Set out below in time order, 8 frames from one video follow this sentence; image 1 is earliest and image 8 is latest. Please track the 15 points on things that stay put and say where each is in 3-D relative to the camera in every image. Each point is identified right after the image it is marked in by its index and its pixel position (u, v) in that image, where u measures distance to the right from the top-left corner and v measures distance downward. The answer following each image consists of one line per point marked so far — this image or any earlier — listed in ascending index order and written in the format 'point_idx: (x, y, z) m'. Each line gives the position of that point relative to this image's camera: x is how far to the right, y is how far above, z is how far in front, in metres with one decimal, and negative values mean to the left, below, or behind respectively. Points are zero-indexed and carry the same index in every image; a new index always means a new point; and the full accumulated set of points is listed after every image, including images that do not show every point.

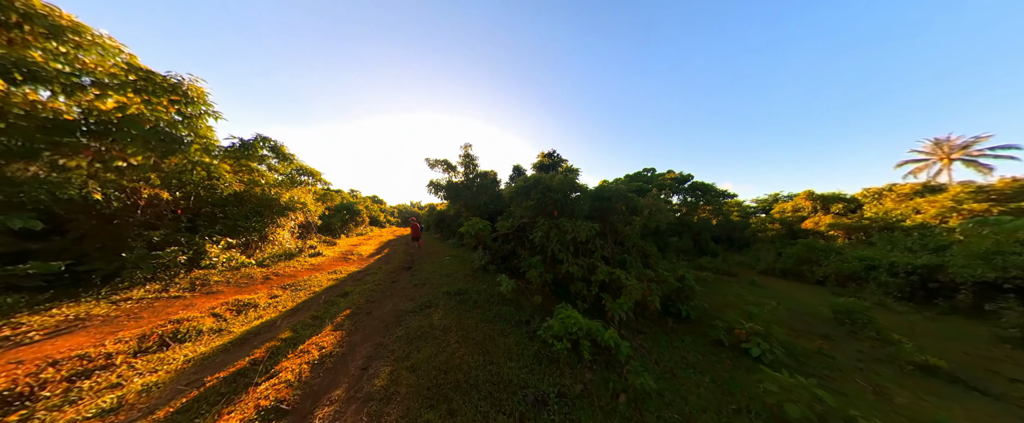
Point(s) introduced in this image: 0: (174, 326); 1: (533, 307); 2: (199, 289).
0: (-7.3, -2.5, +4.3) m
1: (+0.5, -3.0, +7.2) m
2: (-9.5, -2.4, +6.1) m
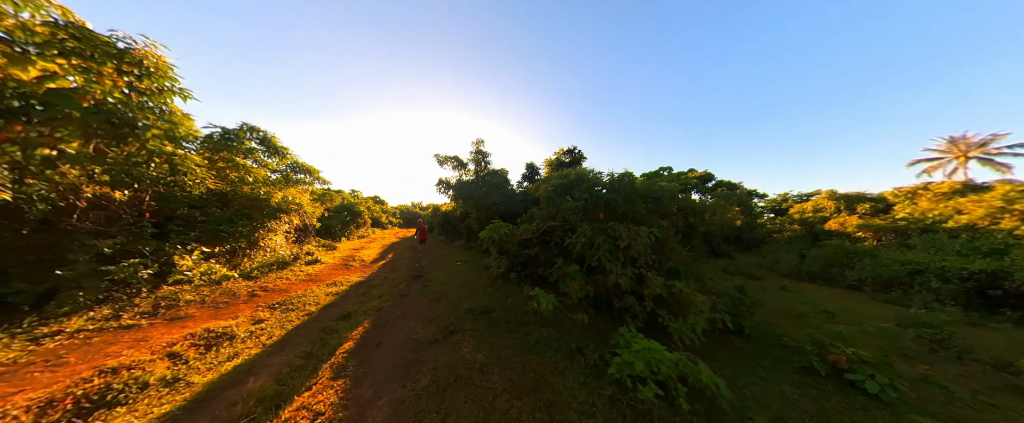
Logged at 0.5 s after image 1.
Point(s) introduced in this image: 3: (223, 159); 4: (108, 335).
0: (-6.2, -2.6, +3.0) m
1: (+1.7, -3.0, +5.9) m
2: (-8.4, -2.5, +4.8) m
3: (-9.7, +1.8, +6.8) m
4: (-8.0, -2.5, +4.0) m
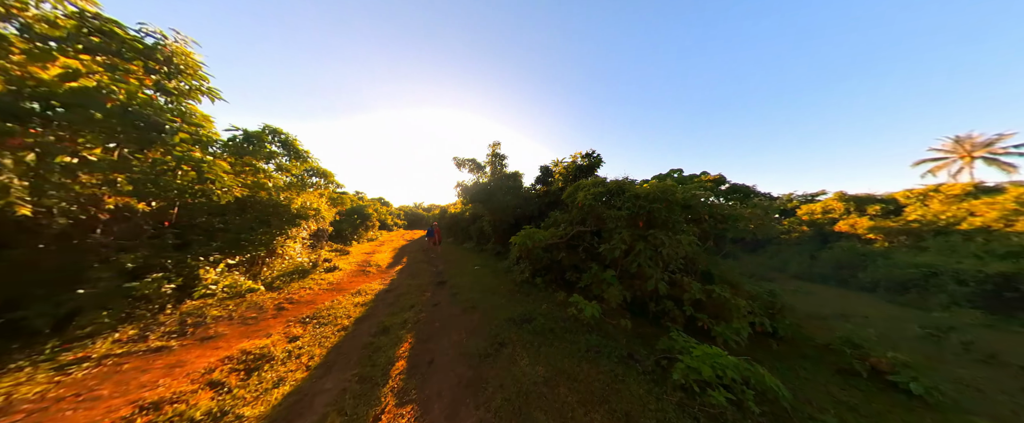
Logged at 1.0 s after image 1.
0: (-5.0, -2.9, +2.7) m
1: (+2.9, -3.3, +5.7) m
2: (-7.2, -2.7, +4.5) m
3: (-8.5, +1.5, +6.4) m
4: (-6.8, -2.7, +3.7) m
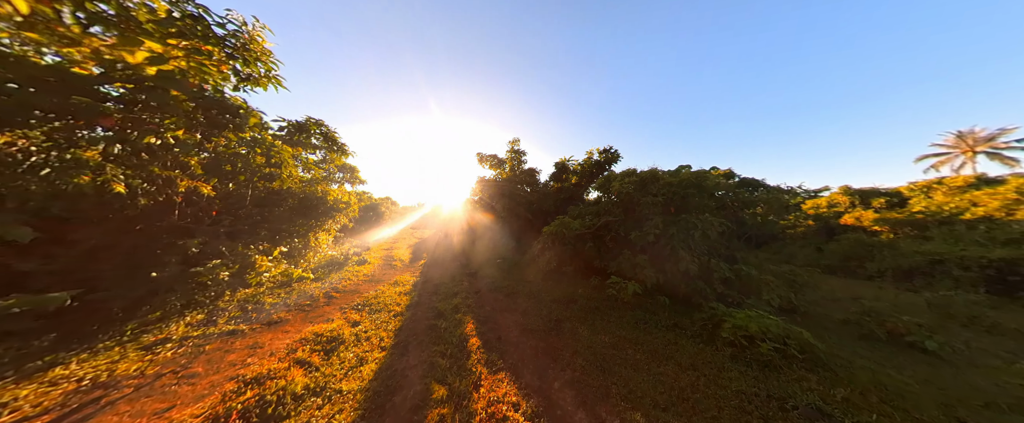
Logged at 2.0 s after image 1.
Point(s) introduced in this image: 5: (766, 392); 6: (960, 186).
0: (-3.5, -2.5, +2.7) m
1: (+4.3, -2.8, +5.8) m
2: (-5.8, -2.4, +4.5) m
3: (-7.2, +1.8, +6.4) m
4: (-5.4, -2.4, +3.7) m
5: (+3.7, -2.7, +2.9) m
6: (+26.4, +1.5, +11.8) m
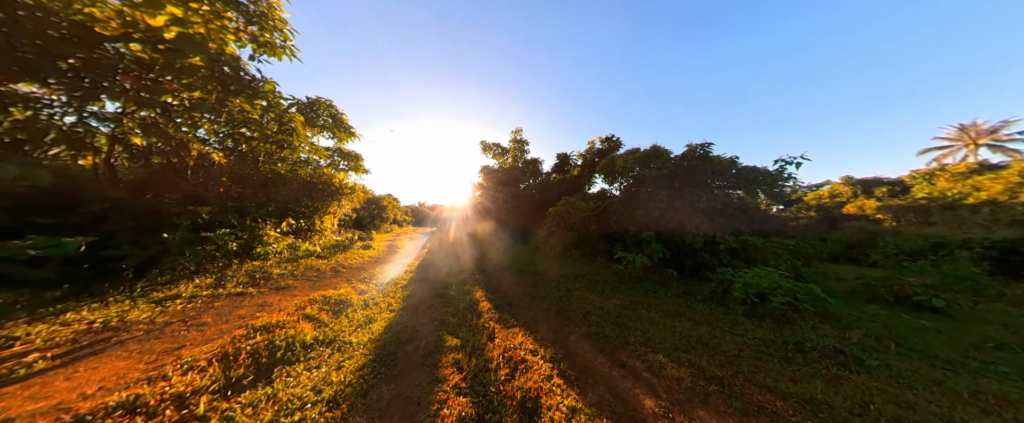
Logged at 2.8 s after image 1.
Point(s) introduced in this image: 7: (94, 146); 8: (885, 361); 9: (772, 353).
0: (-3.4, -1.7, +2.7) m
1: (+4.4, -2.0, +5.7) m
2: (-5.6, -1.6, +4.5) m
3: (-7.0, +2.5, +6.5) m
4: (-5.3, -1.6, +3.7) m
5: (+3.9, -1.8, +2.9) m
6: (+26.6, +2.4, +11.7) m
7: (-7.1, +1.1, +3.4) m
8: (+4.5, -1.8, +2.4) m
9: (+3.3, -1.8, +2.6) m
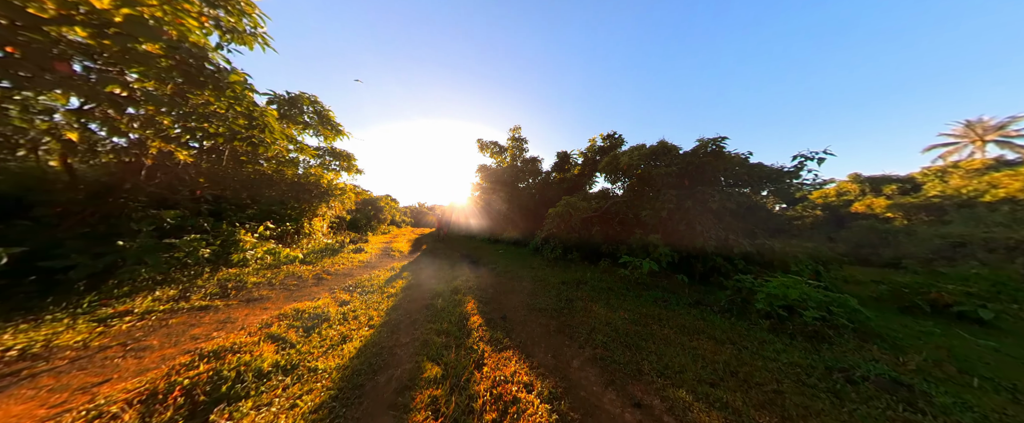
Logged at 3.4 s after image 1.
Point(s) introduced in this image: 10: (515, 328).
0: (-3.5, -1.8, +2.3) m
1: (+4.4, -2.1, +5.3) m
2: (-5.7, -1.7, +4.1) m
3: (-7.1, +2.4, +6.1) m
4: (-5.3, -1.7, +3.3) m
5: (+3.8, -1.9, +2.4) m
6: (+26.5, +2.5, +11.2) m
7: (-7.2, +1.0, +3.0) m
8: (+4.4, -1.8, +2.0) m
9: (+3.2, -1.8, +2.1) m
10: (0.0, -1.9, +3.3) m
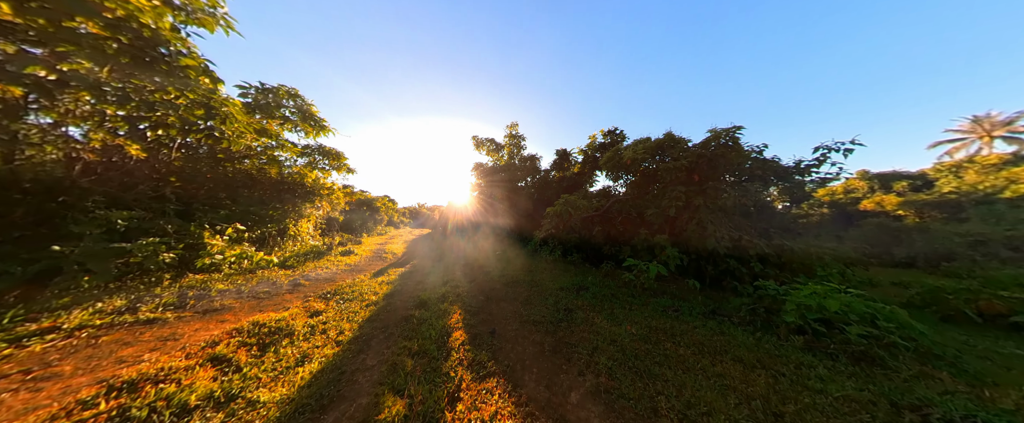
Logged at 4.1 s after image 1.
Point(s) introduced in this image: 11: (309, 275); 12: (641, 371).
0: (-3.6, -1.8, +1.9) m
1: (+4.2, -2.0, +4.8) m
2: (-5.9, -1.7, +3.7) m
3: (-7.3, +2.4, +5.7) m
4: (-5.5, -1.7, +2.9) m
5: (+3.6, -1.8, +1.9) m
6: (+26.4, +2.7, +10.5) m
7: (-7.4, +1.0, +2.6) m
8: (+4.2, -1.8, +1.5) m
9: (+3.0, -1.8, +1.6) m
10: (-0.1, -1.9, +2.8) m
11: (-5.8, -1.8, +5.7) m
12: (+1.5, -1.9, +2.4) m
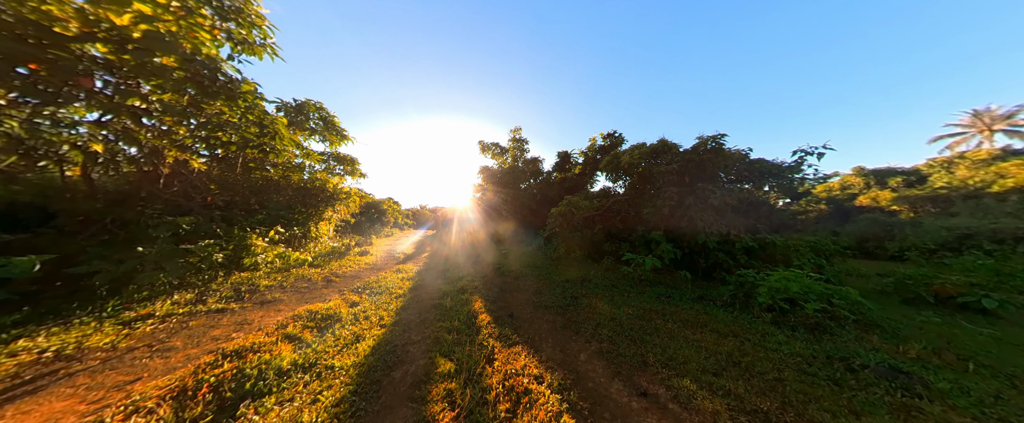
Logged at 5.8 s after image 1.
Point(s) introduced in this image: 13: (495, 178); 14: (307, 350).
0: (-3.4, -1.8, +2.4) m
1: (+4.5, -2.0, +5.4) m
2: (-5.6, -1.8, +4.2) m
3: (-7.1, +2.3, +6.3) m
4: (-5.2, -1.8, +3.4) m
5: (+3.9, -1.8, +2.5) m
6: (+26.6, +3.0, +11.1) m
7: (-7.1, +0.9, +3.2) m
8: (+4.5, -1.7, +2.0) m
9: (+3.3, -1.8, +2.2) m
10: (+0.1, -1.9, +3.4) m
11: (-5.5, -1.9, +6.3) m
12: (+1.8, -1.9, +2.9) m
13: (-1.0, +2.0, +12.0) m
14: (-3.0, -2.0, +2.9) m
